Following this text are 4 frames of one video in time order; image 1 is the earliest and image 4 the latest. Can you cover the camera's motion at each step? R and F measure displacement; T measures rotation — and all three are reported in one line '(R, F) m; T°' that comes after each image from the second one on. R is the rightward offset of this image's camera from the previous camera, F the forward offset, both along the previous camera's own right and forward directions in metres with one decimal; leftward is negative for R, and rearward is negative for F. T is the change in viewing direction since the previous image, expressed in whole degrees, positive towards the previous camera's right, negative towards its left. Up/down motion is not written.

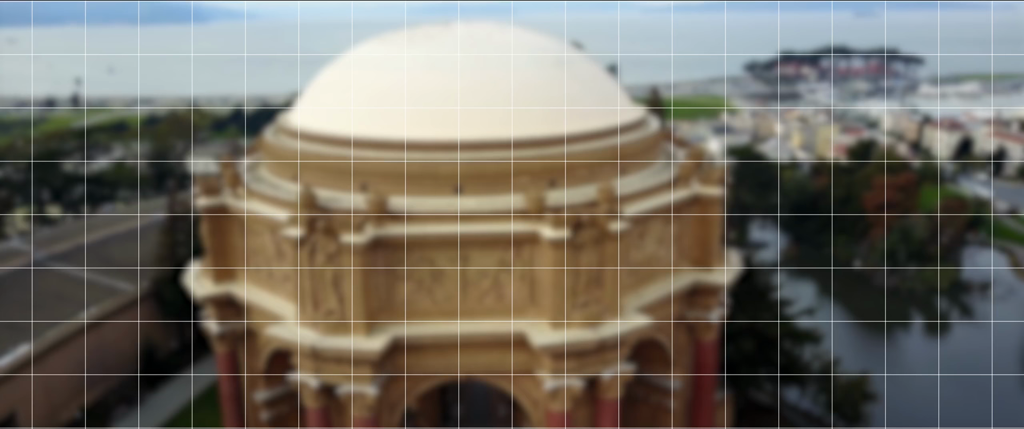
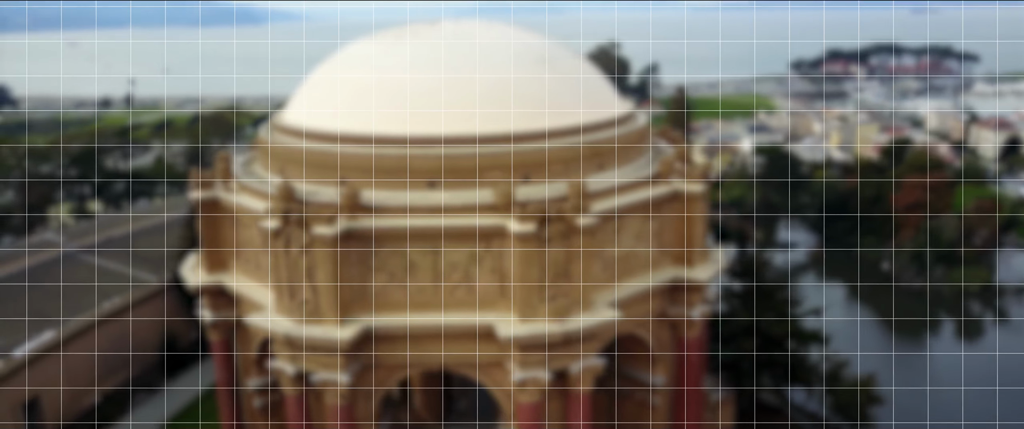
(+1.5, -0.2) m; -3°
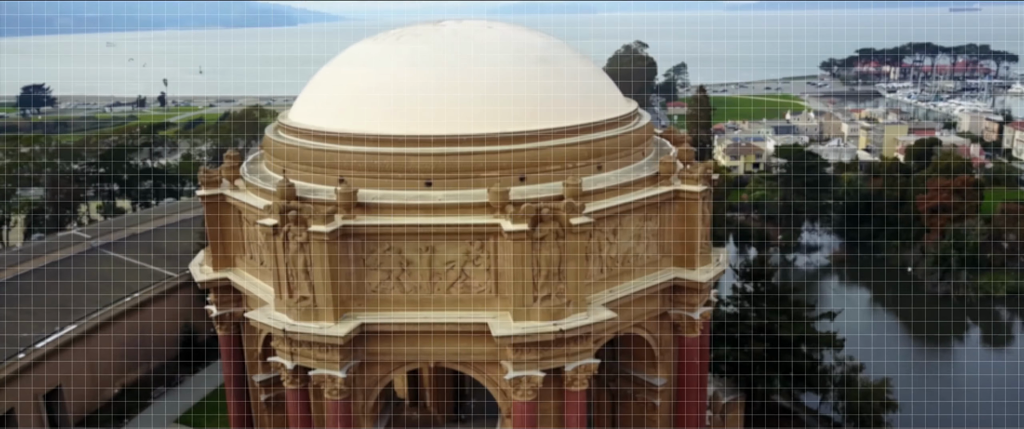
(+0.7, 0.0) m; -2°
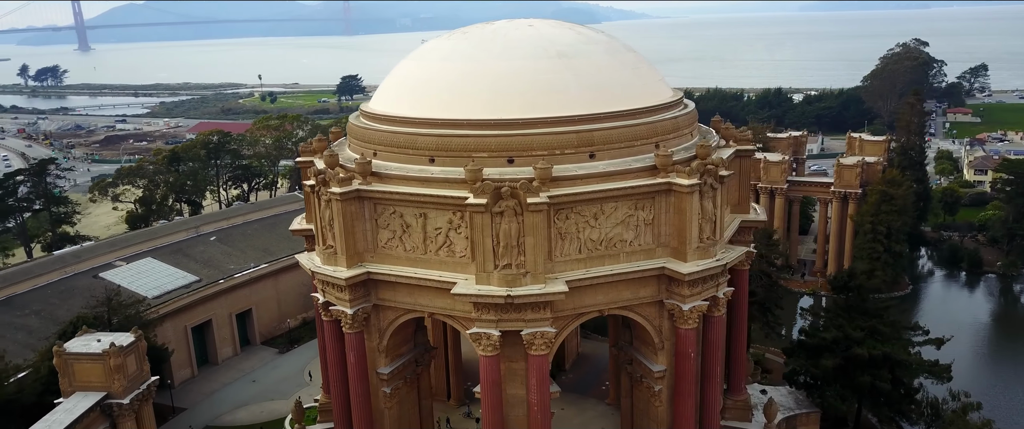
(+6.7, -0.8) m; -21°
